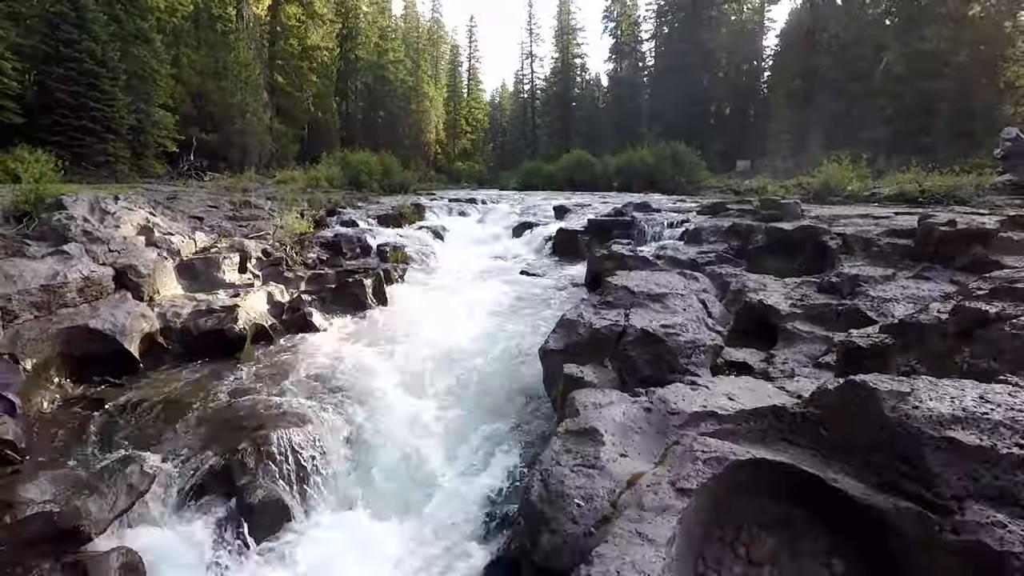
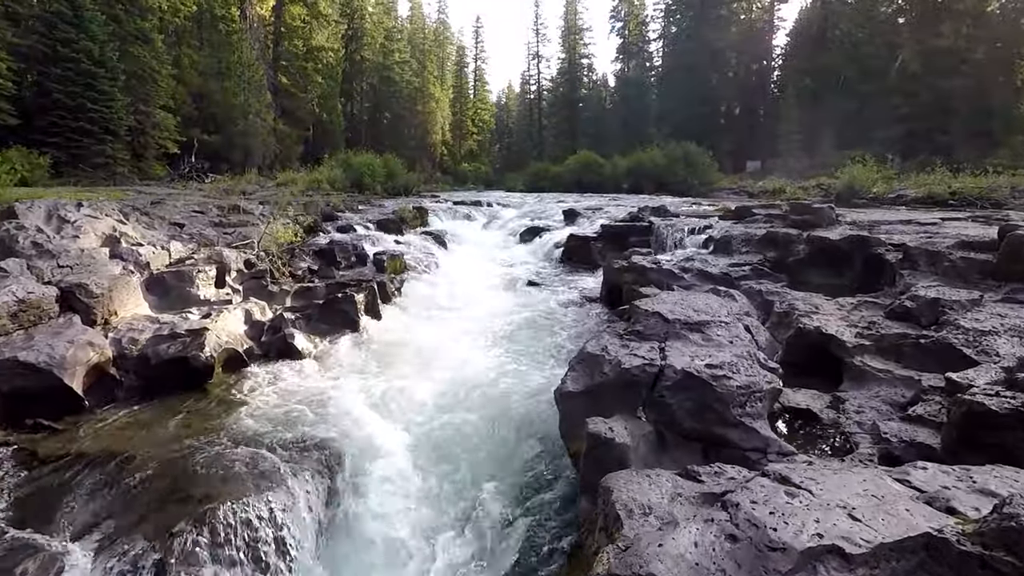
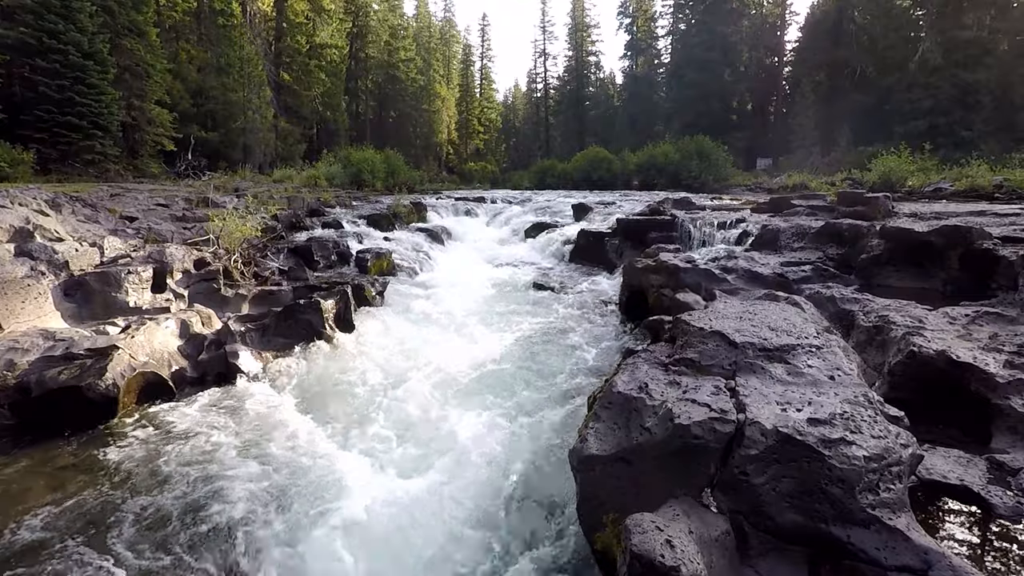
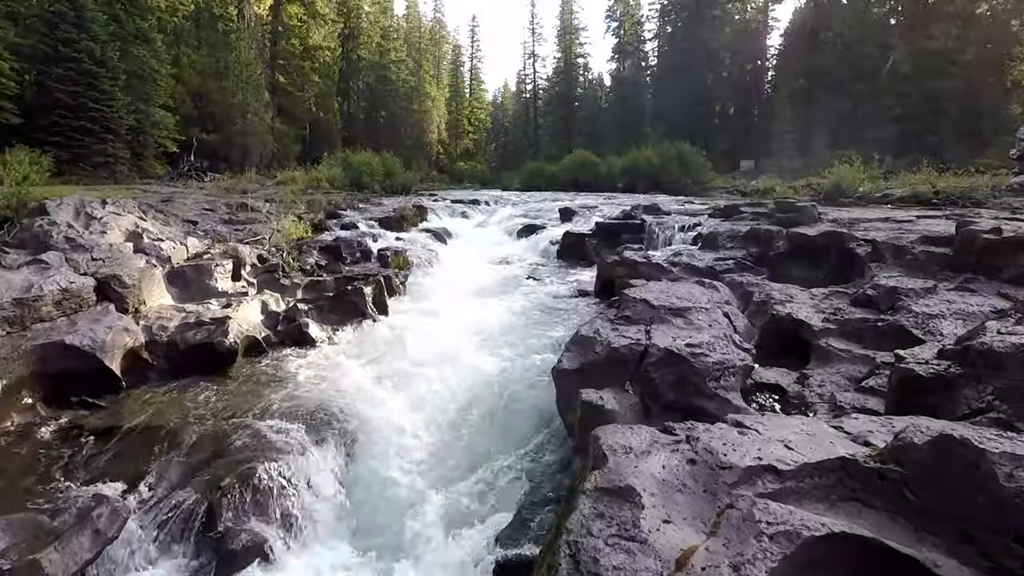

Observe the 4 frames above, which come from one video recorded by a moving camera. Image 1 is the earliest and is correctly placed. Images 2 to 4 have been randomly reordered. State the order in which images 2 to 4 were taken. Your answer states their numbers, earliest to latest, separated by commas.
4, 2, 3
